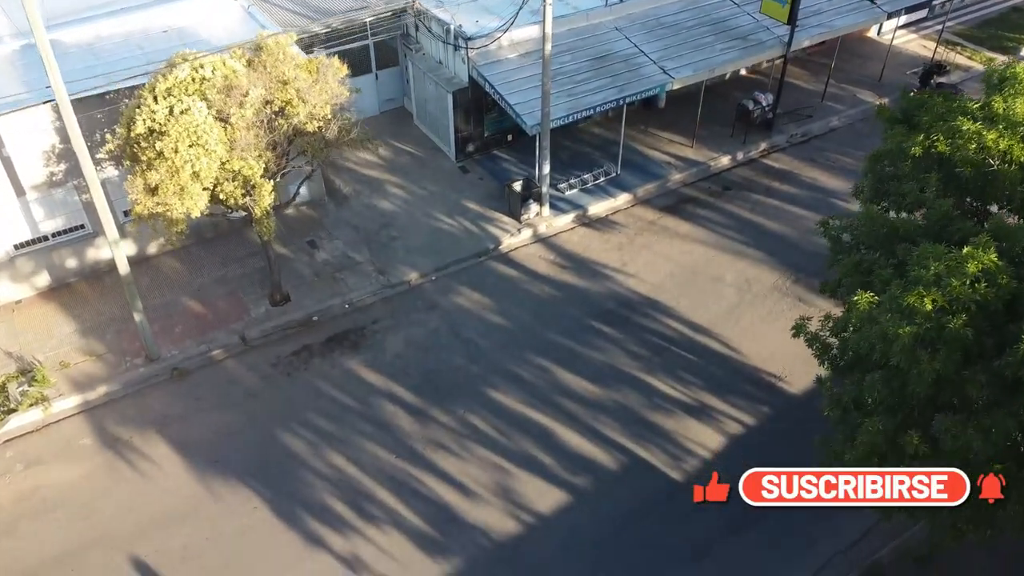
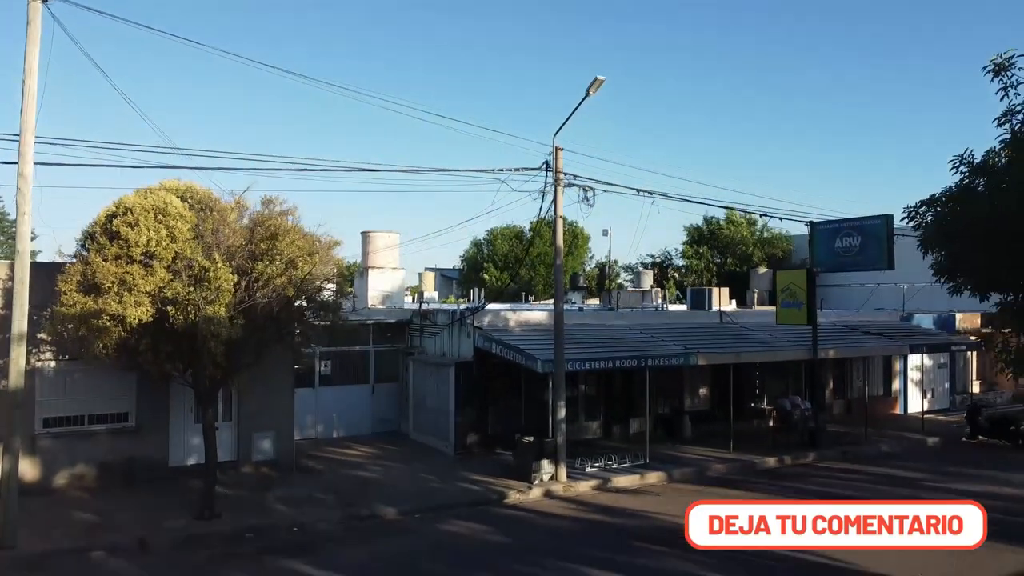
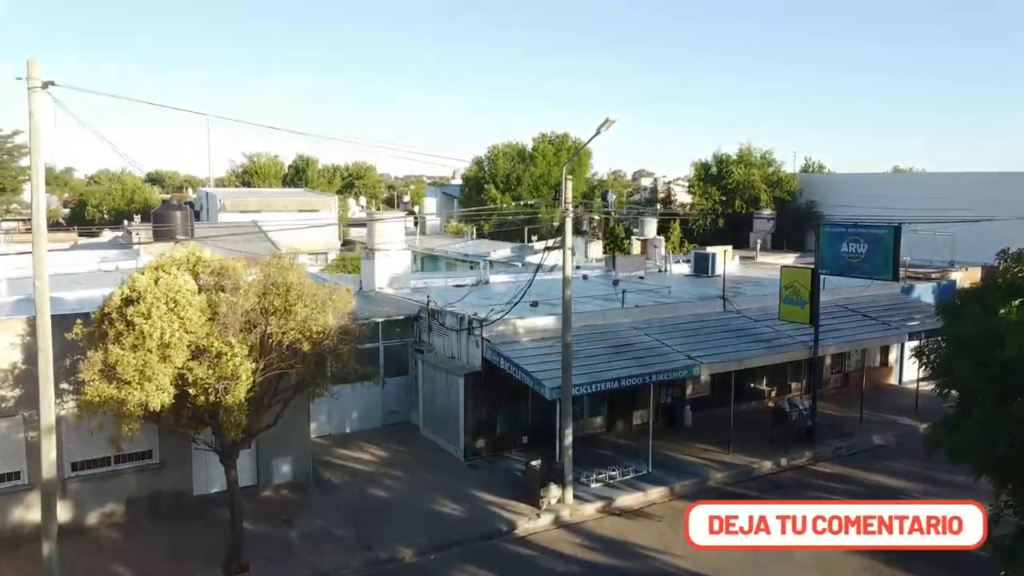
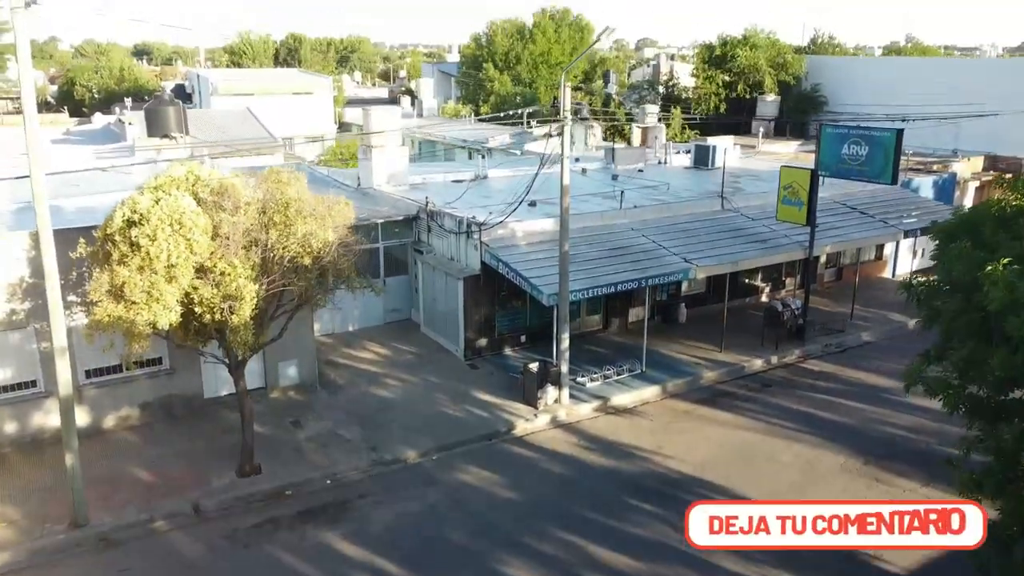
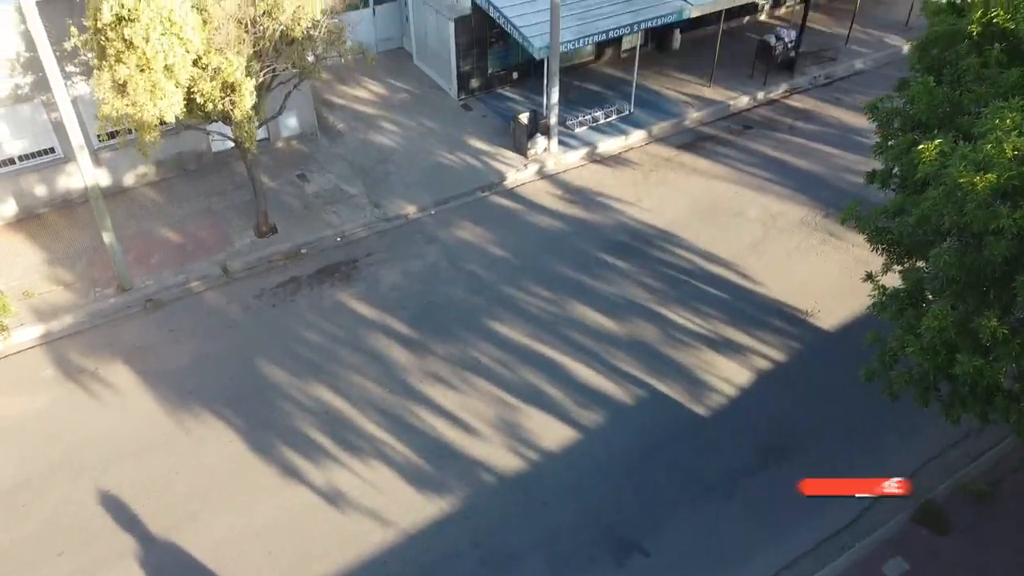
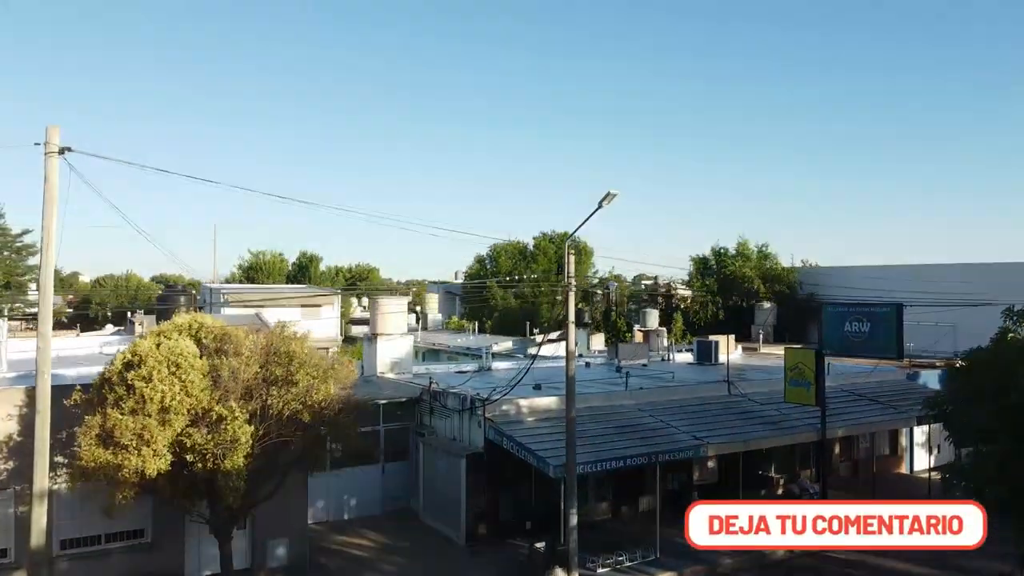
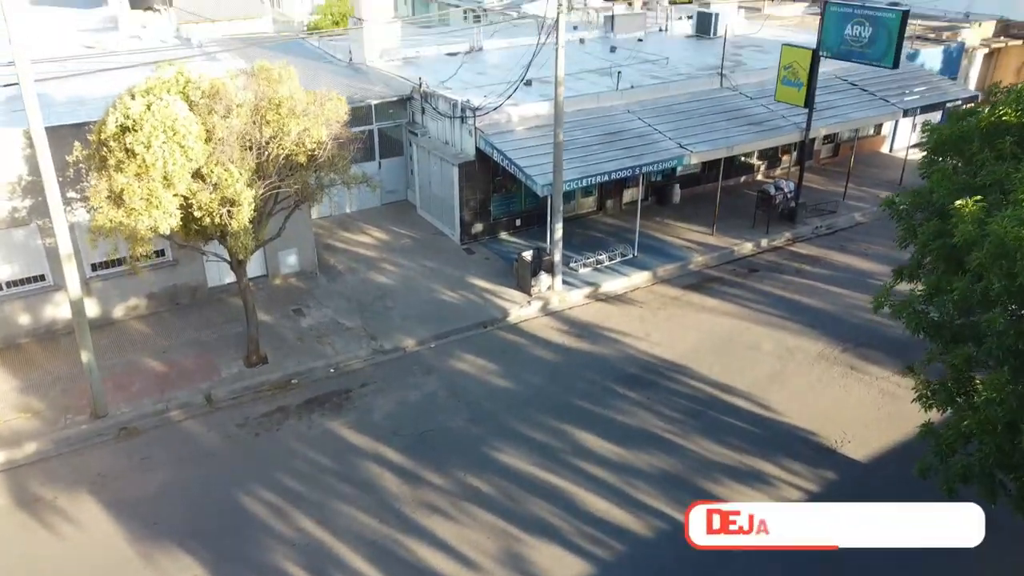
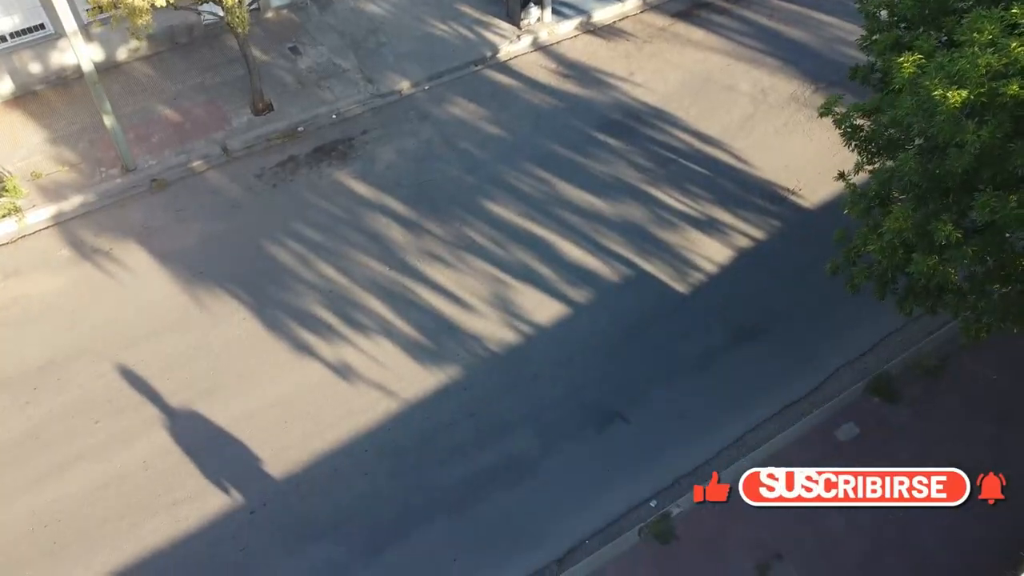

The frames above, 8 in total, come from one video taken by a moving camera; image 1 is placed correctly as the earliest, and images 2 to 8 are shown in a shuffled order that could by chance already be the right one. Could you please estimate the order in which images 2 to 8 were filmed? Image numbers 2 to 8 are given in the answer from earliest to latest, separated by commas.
8, 5, 7, 4, 3, 6, 2
